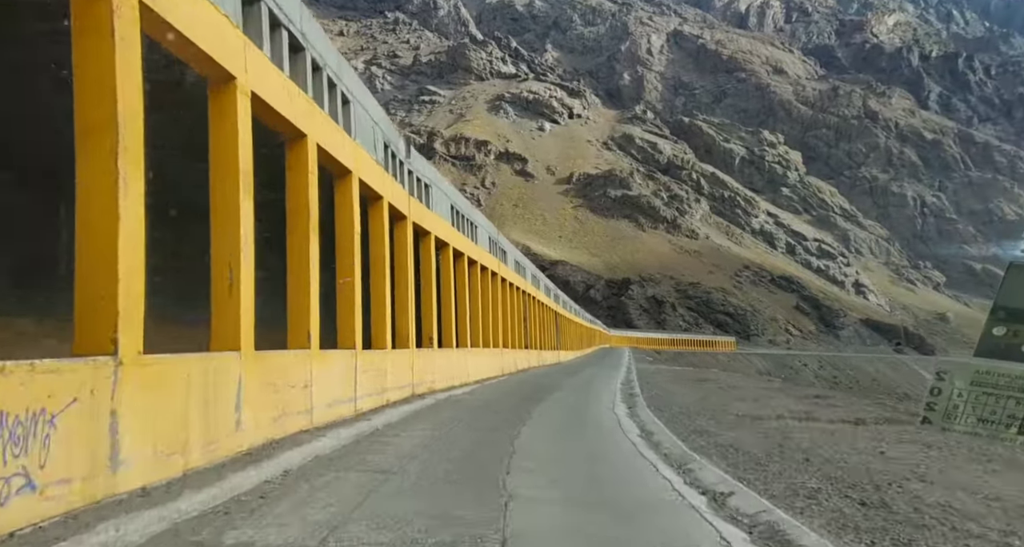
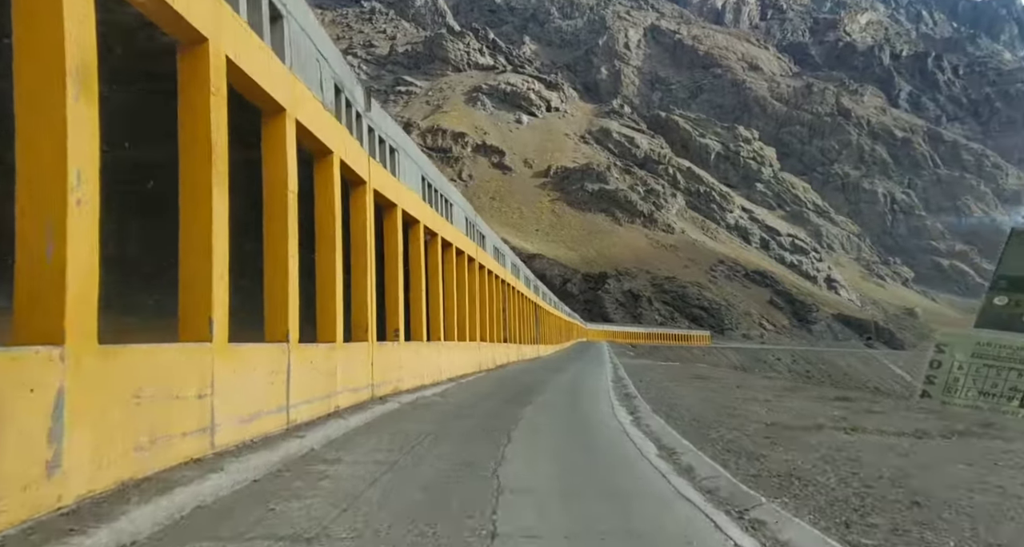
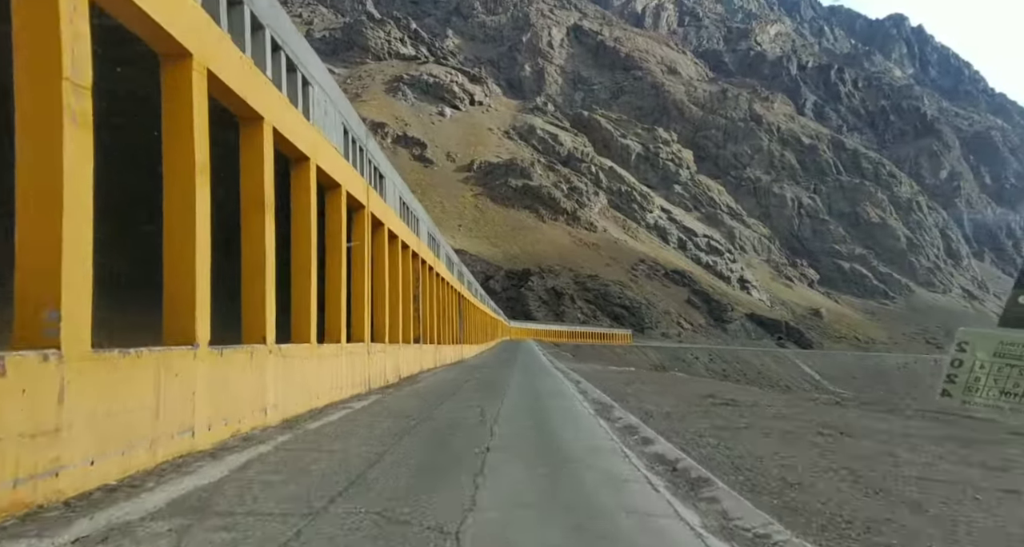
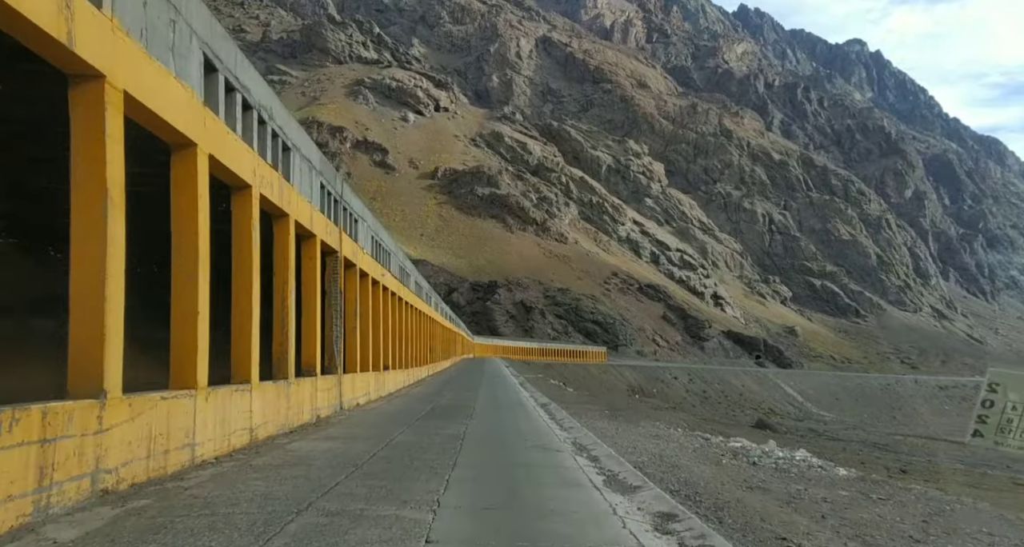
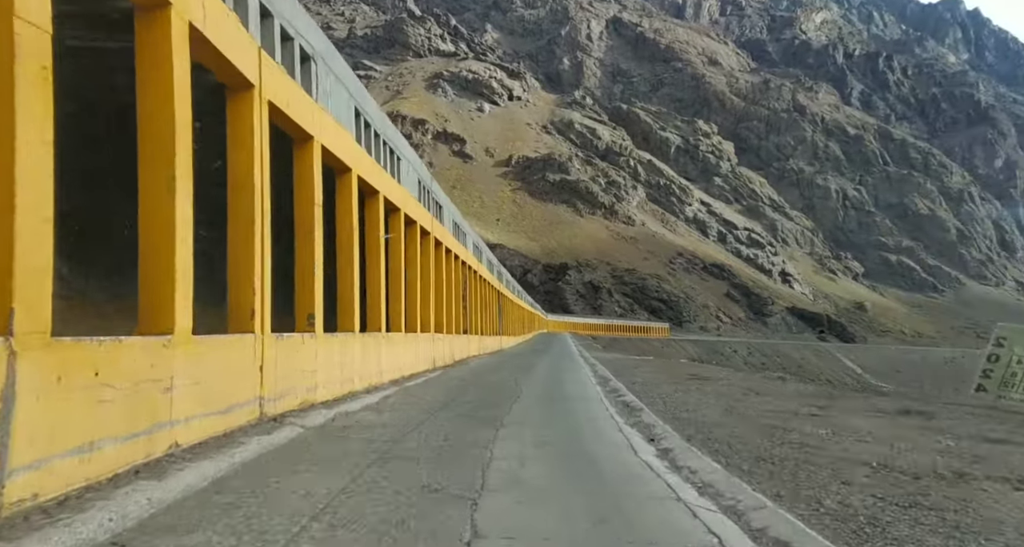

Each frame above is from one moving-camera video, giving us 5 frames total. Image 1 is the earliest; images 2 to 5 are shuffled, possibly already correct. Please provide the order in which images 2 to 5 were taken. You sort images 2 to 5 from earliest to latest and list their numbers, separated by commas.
2, 5, 3, 4
